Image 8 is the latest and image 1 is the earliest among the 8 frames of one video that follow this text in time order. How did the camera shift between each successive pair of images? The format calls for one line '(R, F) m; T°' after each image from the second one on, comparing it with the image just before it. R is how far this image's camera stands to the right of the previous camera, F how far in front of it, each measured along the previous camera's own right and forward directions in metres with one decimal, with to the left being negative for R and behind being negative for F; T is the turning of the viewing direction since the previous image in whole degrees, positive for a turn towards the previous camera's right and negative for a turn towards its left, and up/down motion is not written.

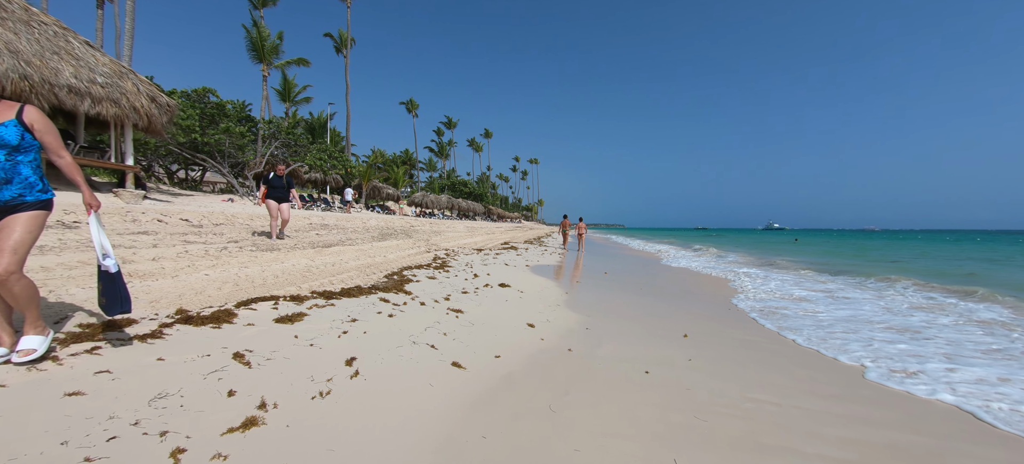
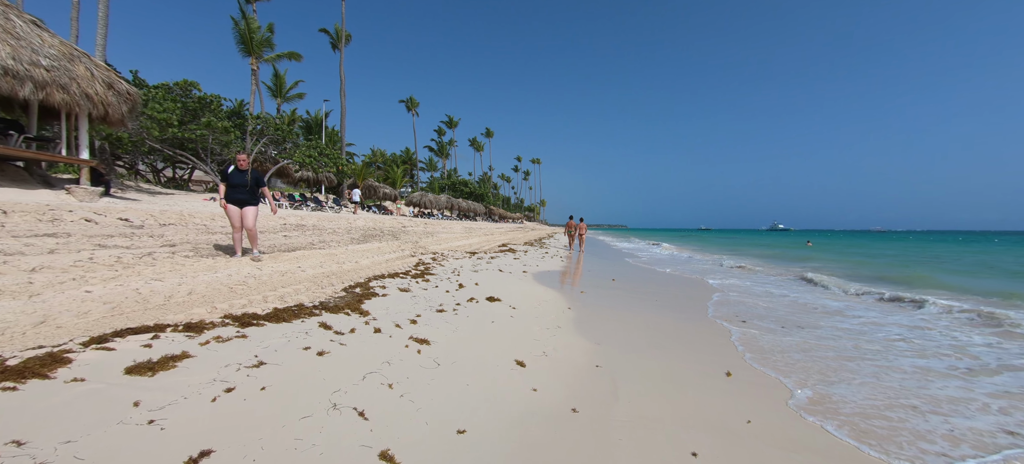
(+0.2, +1.1) m; 0°
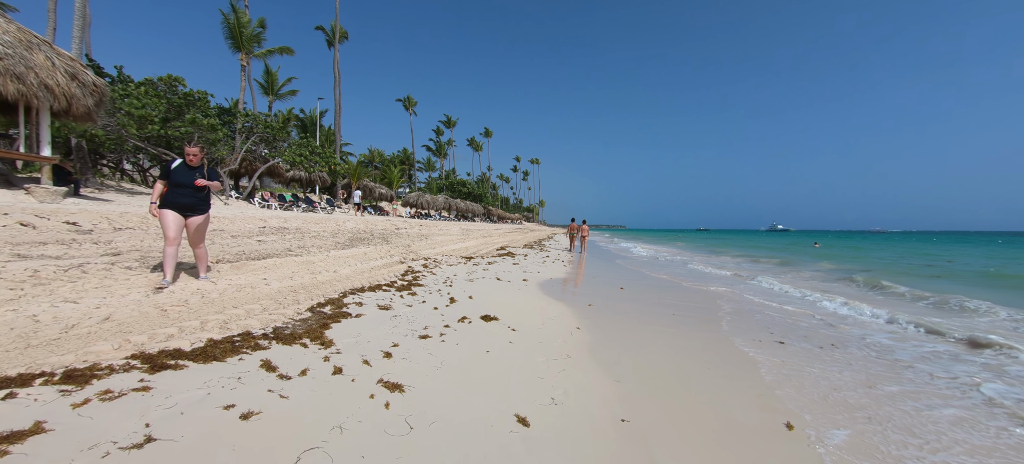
(0.0, +0.8) m; 0°
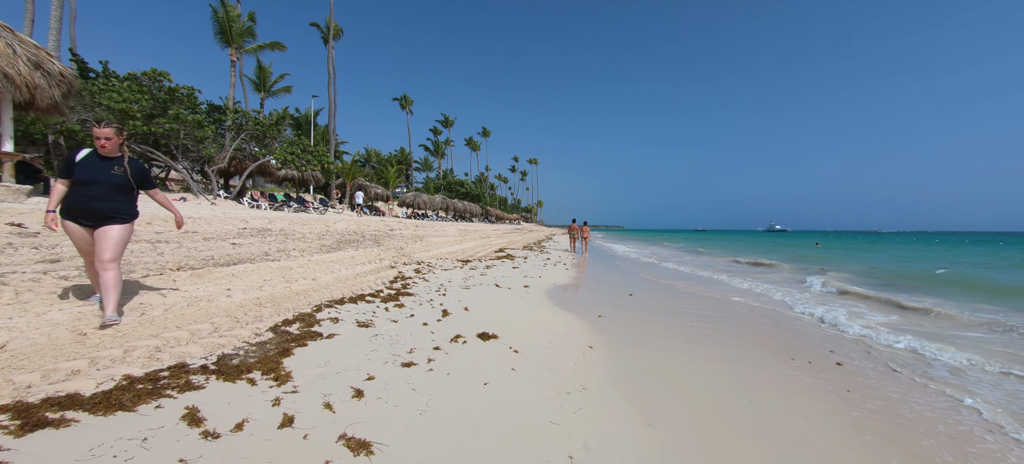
(0.0, +0.6) m; 0°
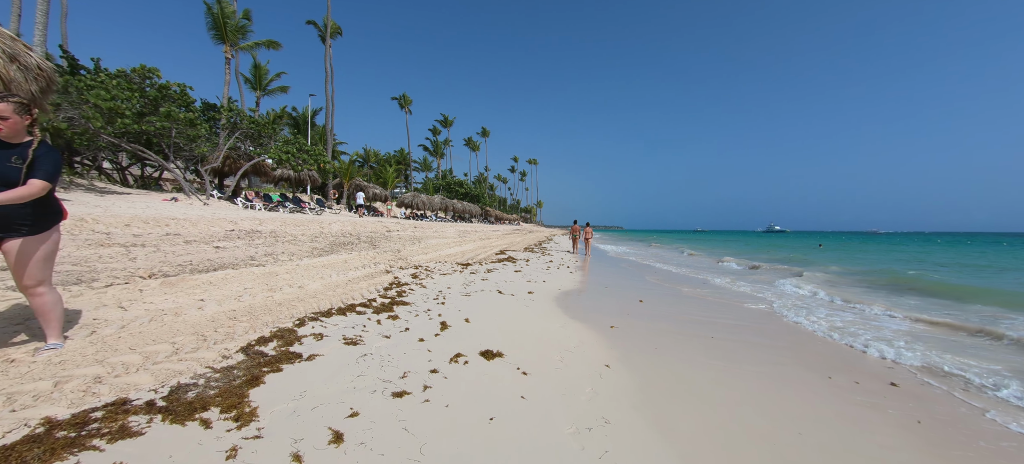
(-0.1, +0.4) m; 0°
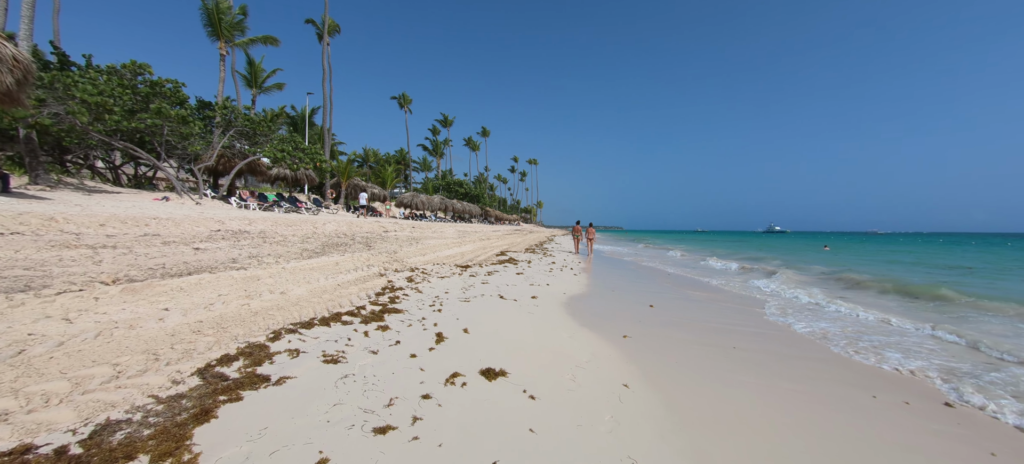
(0.0, +0.4) m; 0°
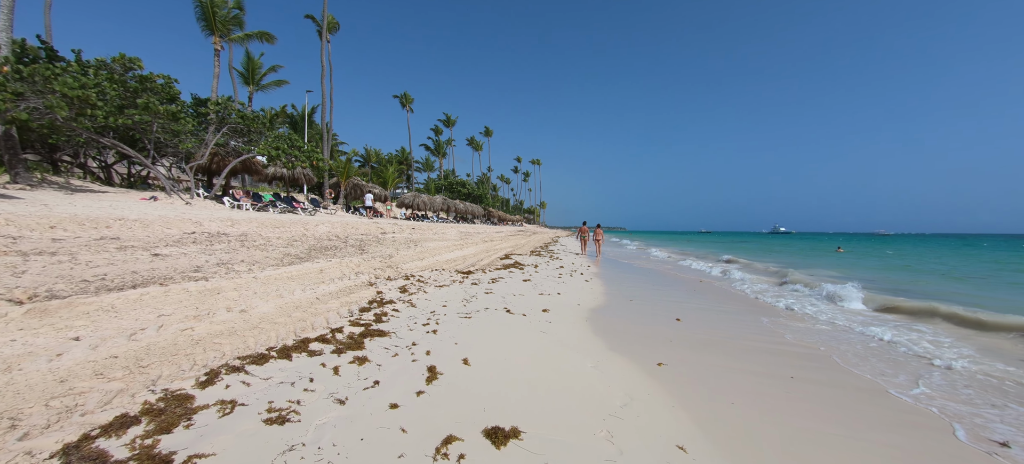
(-0.1, +0.8) m; 0°
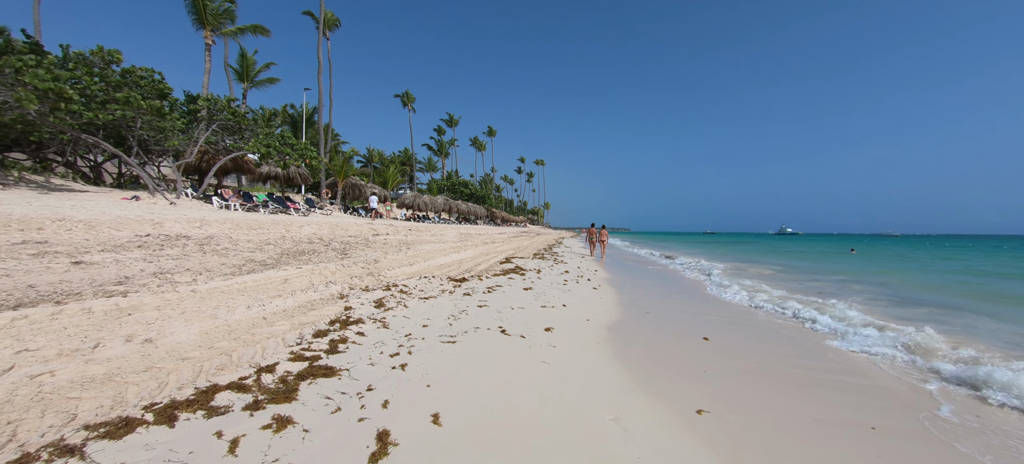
(+0.1, +0.9) m; -1°
